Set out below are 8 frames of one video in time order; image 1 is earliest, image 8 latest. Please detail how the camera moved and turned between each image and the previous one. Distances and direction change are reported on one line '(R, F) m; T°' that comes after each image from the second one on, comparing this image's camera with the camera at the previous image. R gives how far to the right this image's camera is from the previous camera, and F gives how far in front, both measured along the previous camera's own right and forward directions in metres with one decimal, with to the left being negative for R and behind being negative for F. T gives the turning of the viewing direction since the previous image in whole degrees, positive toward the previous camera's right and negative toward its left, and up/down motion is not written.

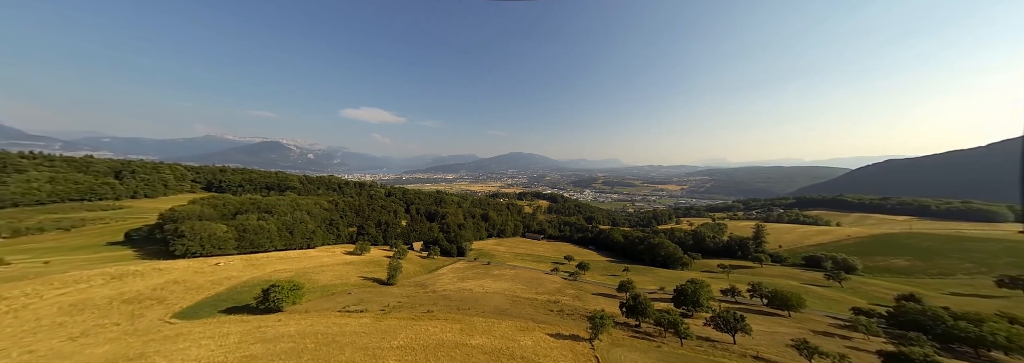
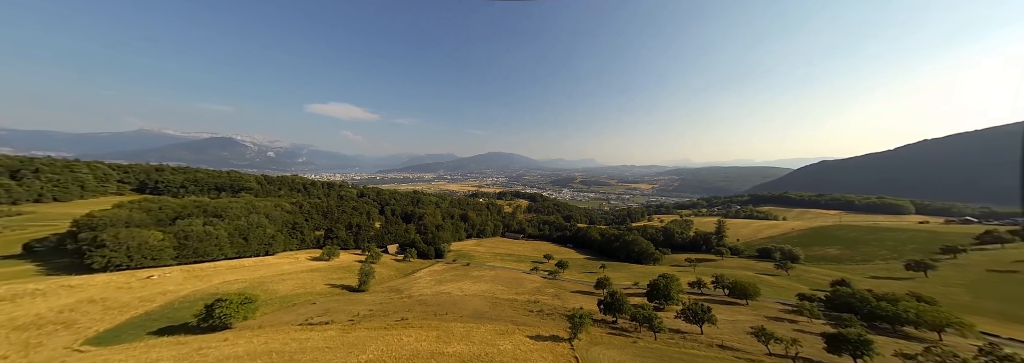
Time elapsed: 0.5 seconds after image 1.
(0.0, +0.3) m; +5°
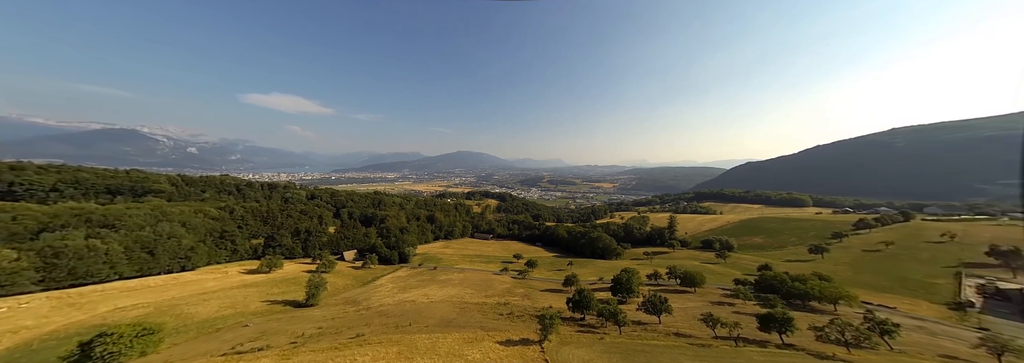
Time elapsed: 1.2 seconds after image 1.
(0.0, +0.4) m; +7°
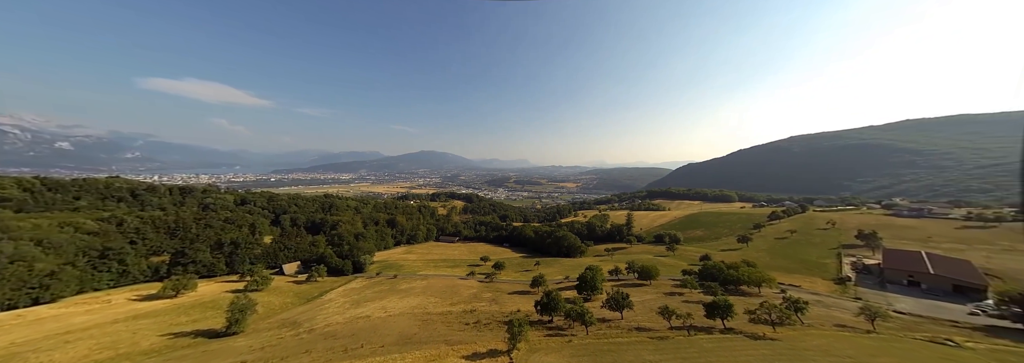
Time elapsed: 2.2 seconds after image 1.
(0.0, +0.6) m; +7°
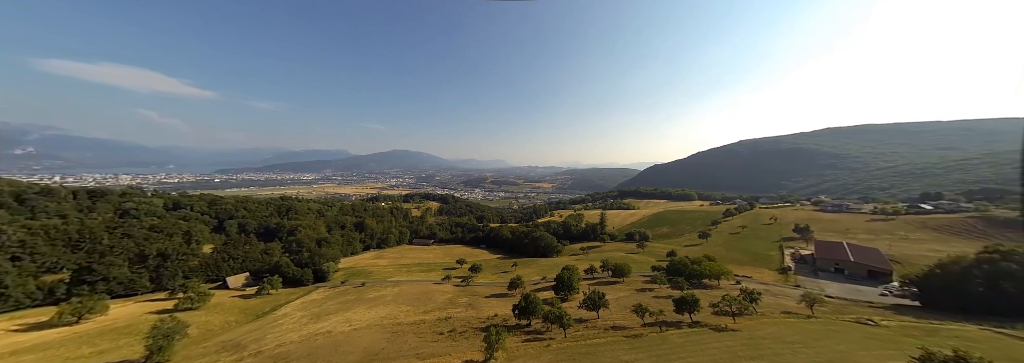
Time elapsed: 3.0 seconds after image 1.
(0.0, +0.5) m; +5°
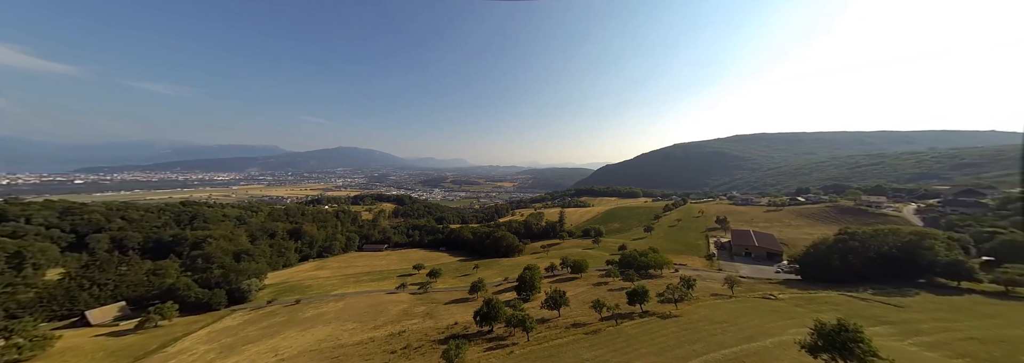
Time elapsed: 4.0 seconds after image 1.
(0.0, +0.9) m; +9°
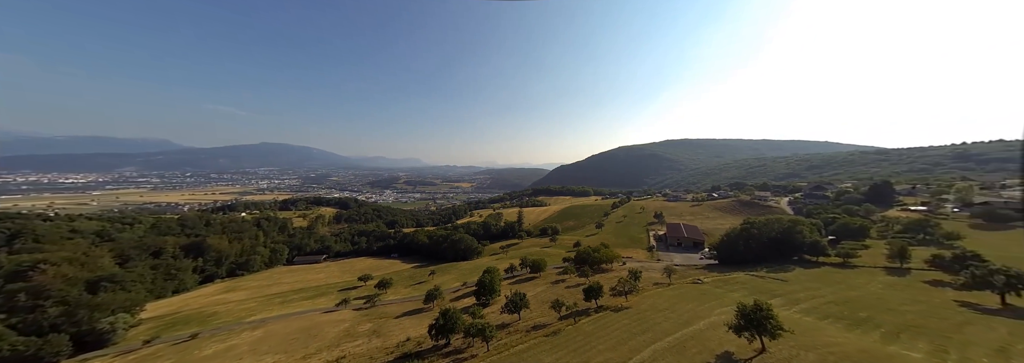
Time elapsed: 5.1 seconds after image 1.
(0.0, +1.2) m; +9°
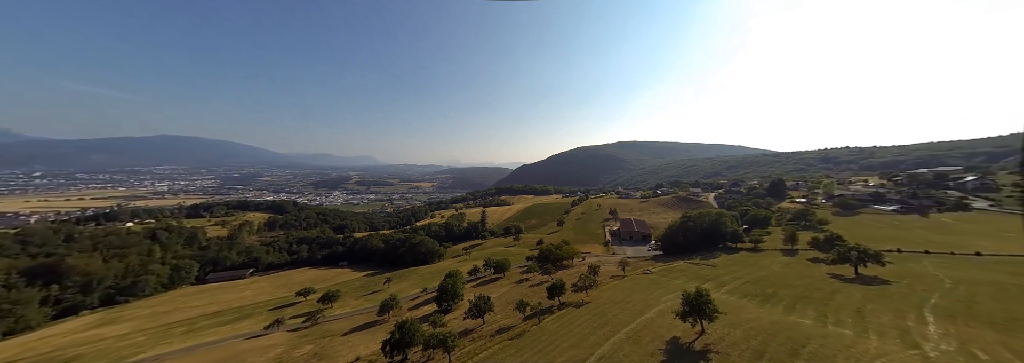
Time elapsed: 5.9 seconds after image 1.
(0.0, +1.1) m; +8°
